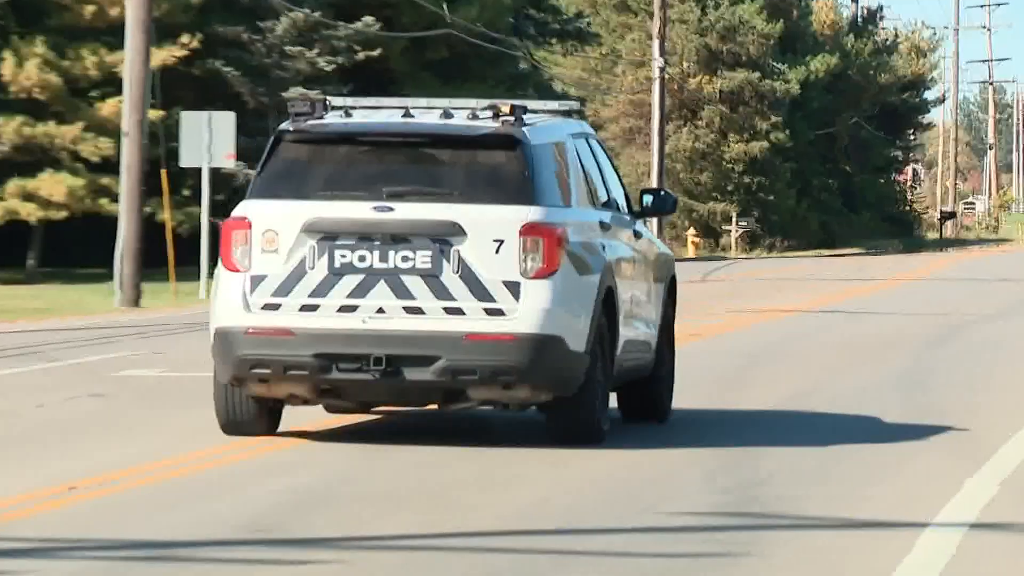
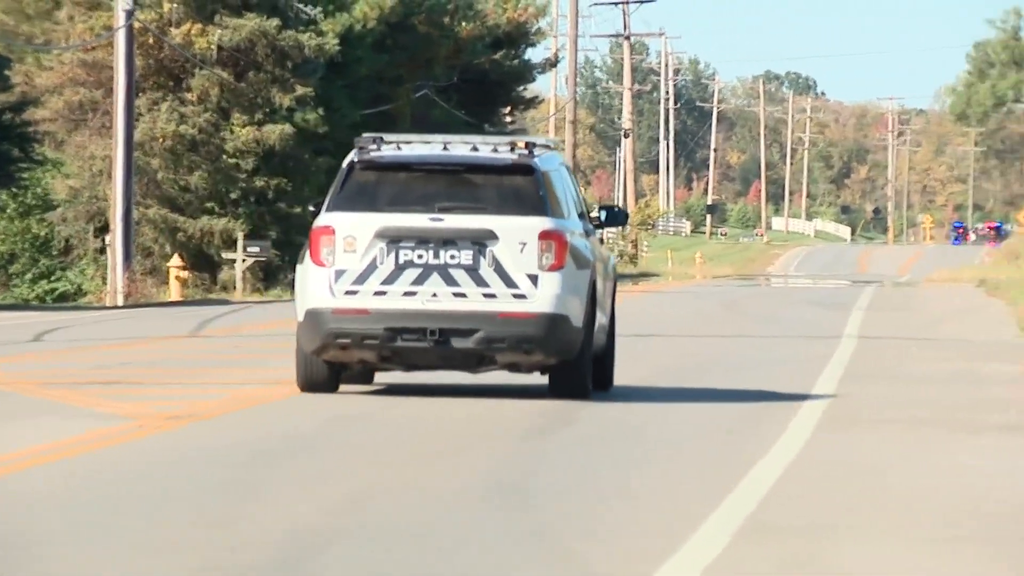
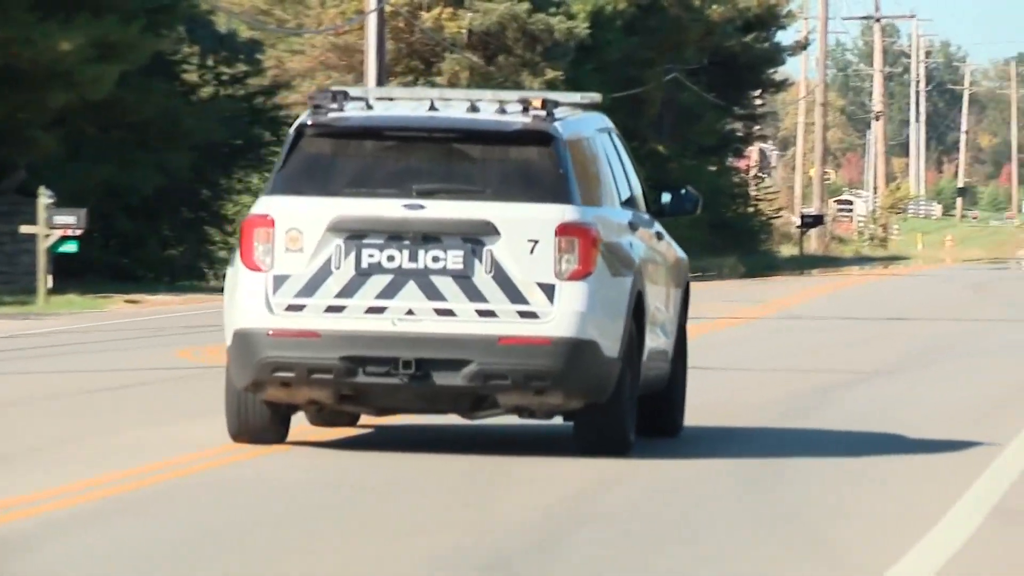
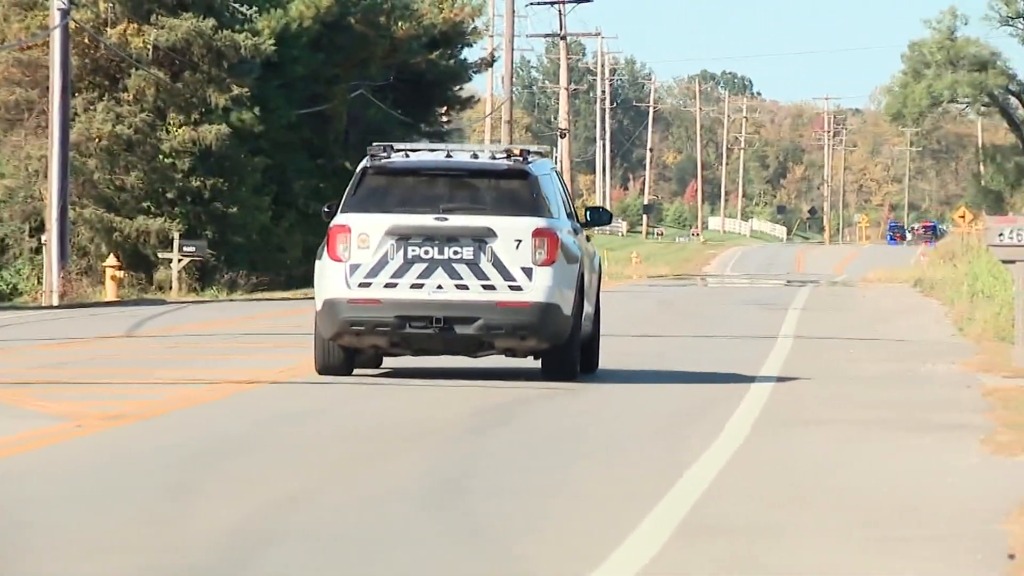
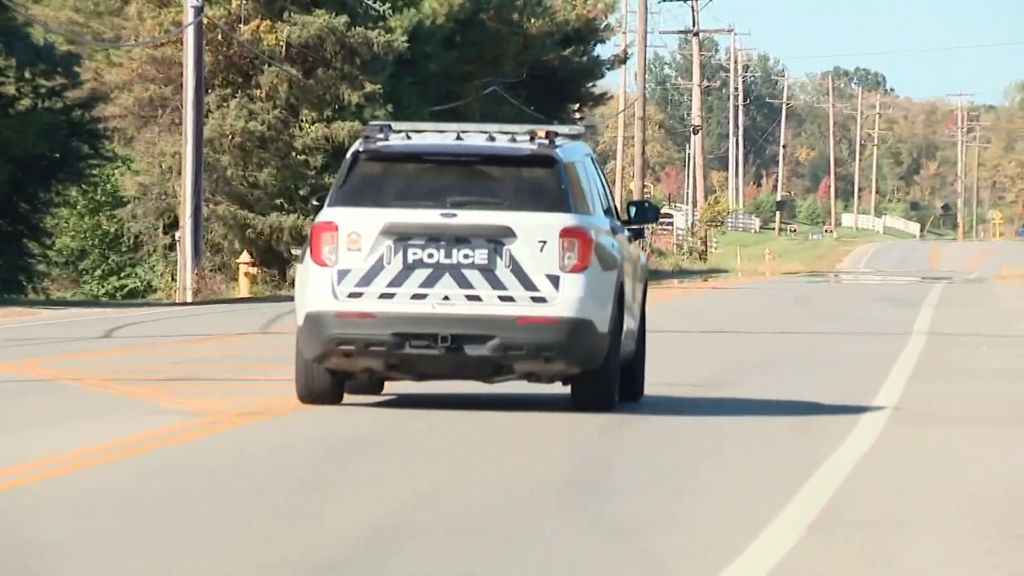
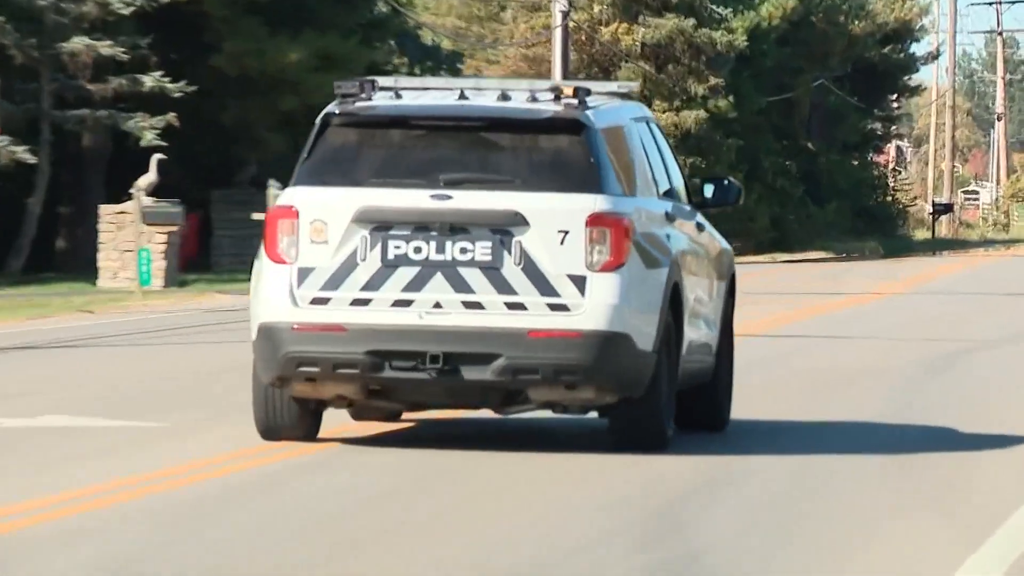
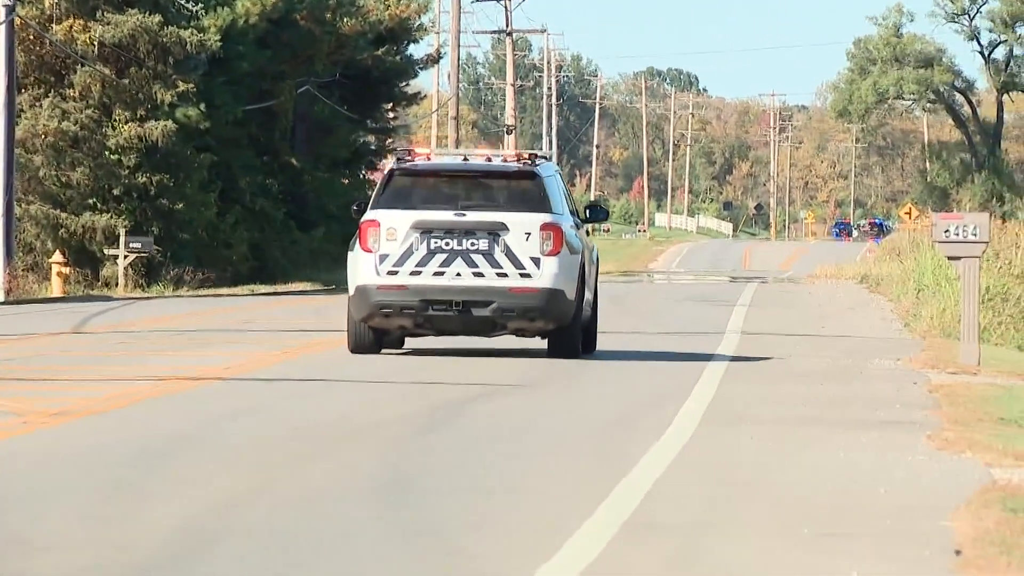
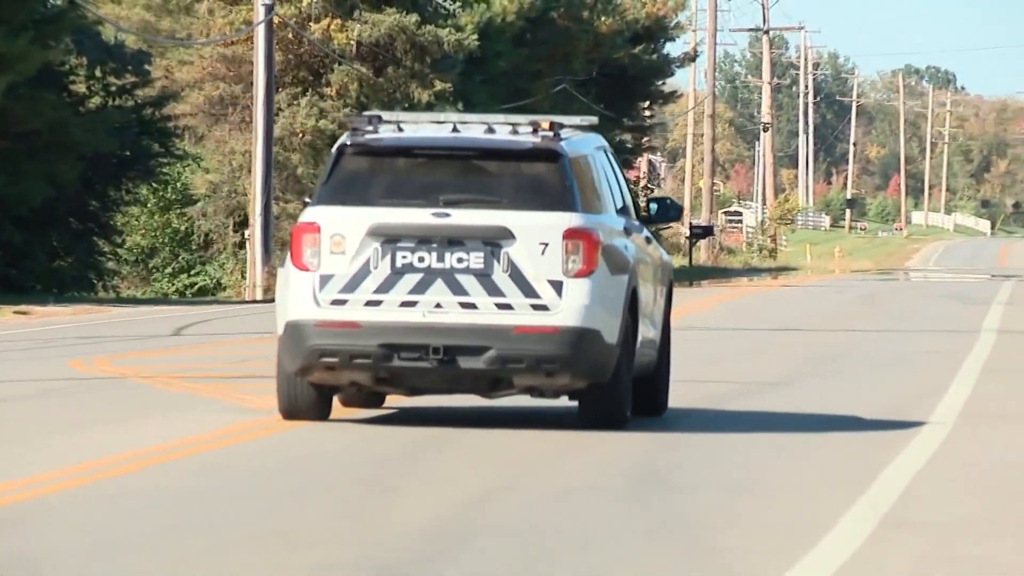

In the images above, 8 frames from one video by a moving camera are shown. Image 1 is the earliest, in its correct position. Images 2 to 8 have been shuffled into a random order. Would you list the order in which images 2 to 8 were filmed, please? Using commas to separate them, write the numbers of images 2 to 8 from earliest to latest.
6, 3, 8, 5, 2, 4, 7
